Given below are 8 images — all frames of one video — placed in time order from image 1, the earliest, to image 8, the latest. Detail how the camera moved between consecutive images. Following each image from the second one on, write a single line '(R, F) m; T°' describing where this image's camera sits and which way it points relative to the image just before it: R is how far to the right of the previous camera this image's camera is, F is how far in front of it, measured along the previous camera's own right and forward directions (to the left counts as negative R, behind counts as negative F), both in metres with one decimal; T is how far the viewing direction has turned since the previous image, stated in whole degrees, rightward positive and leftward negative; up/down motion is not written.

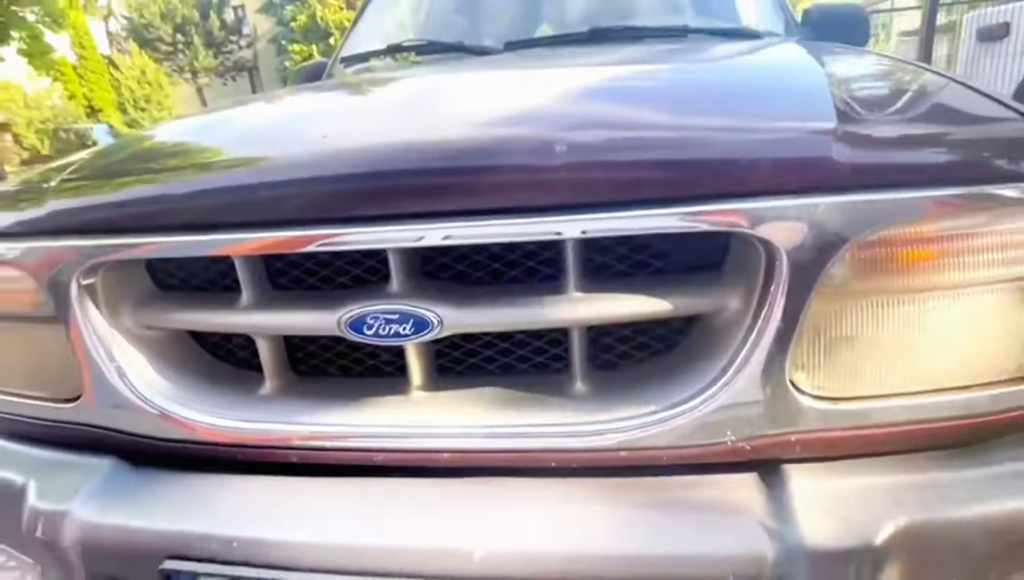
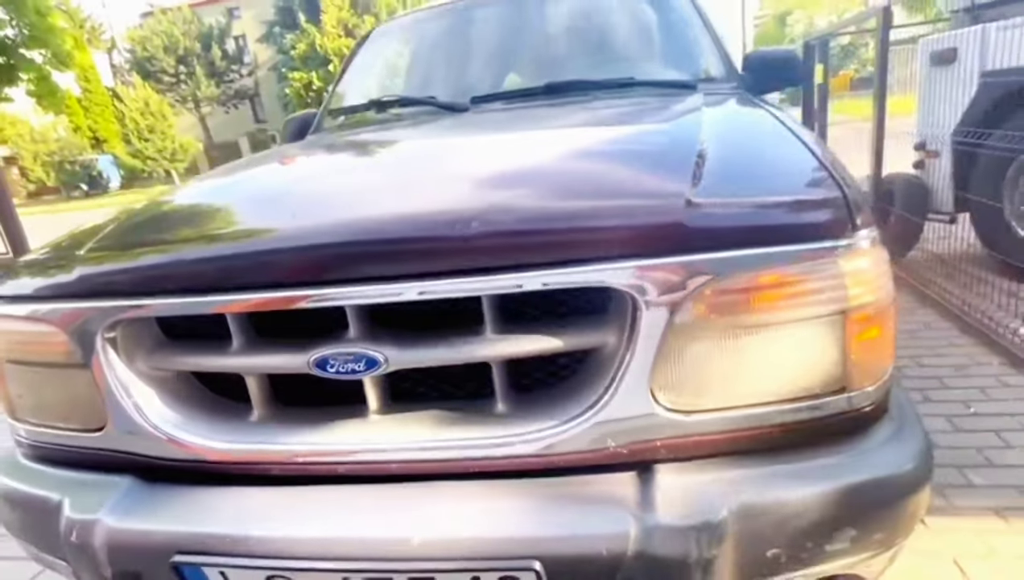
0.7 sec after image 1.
(+0.1, -0.2) m; 0°
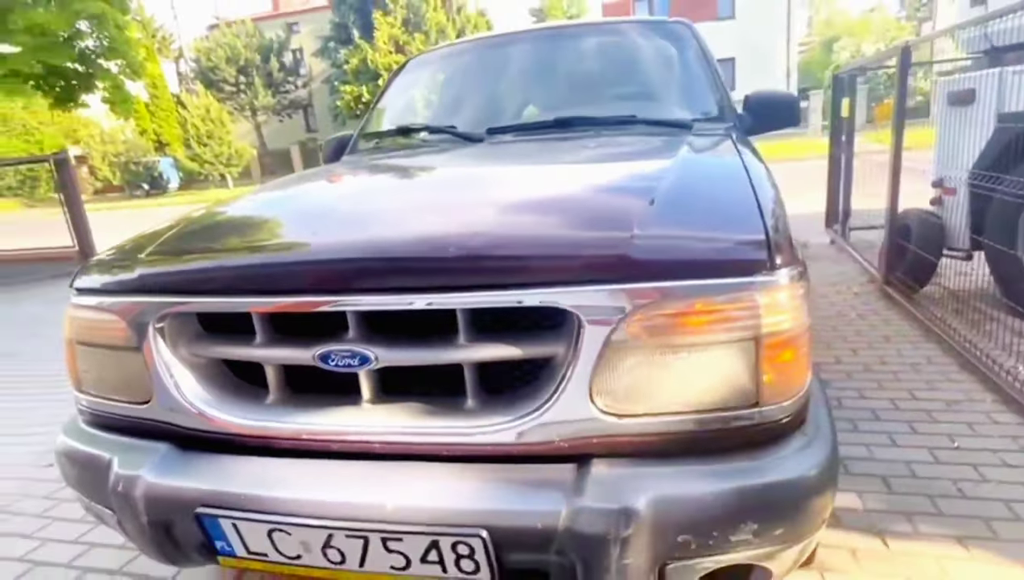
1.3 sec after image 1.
(+0.1, -0.2) m; -4°
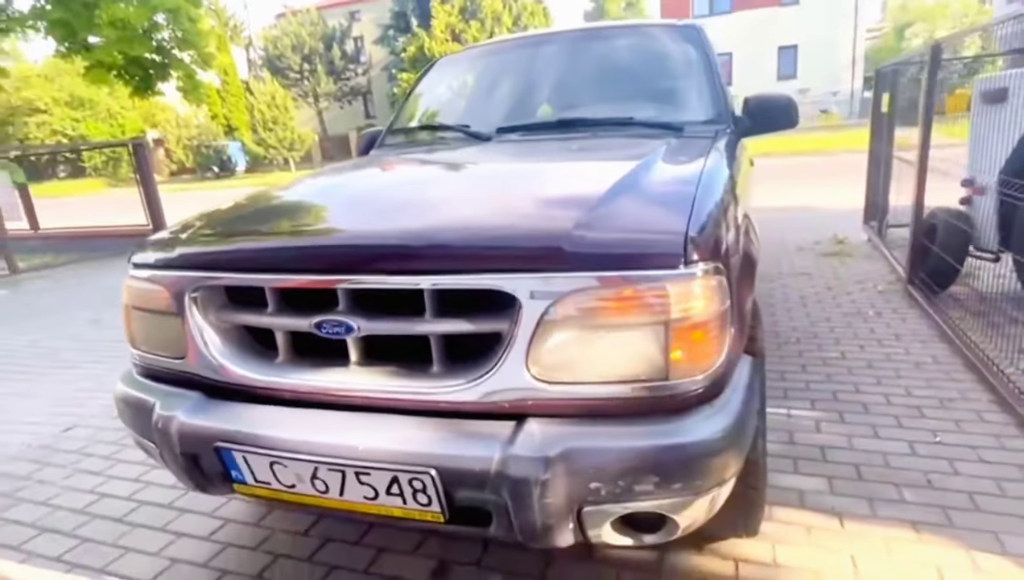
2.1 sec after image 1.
(+0.2, -0.2) m; -5°
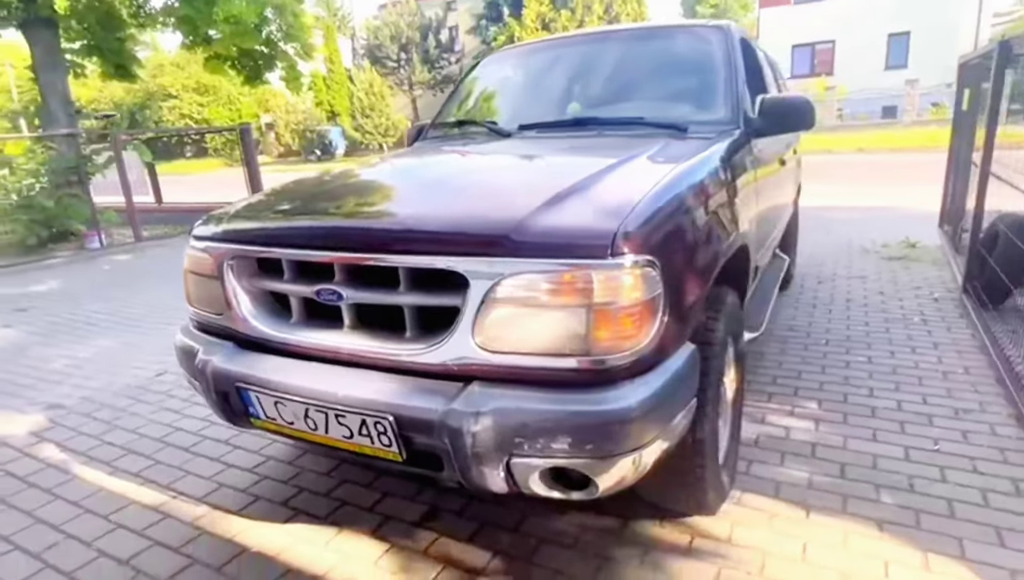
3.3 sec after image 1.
(+0.4, -0.2) m; -8°
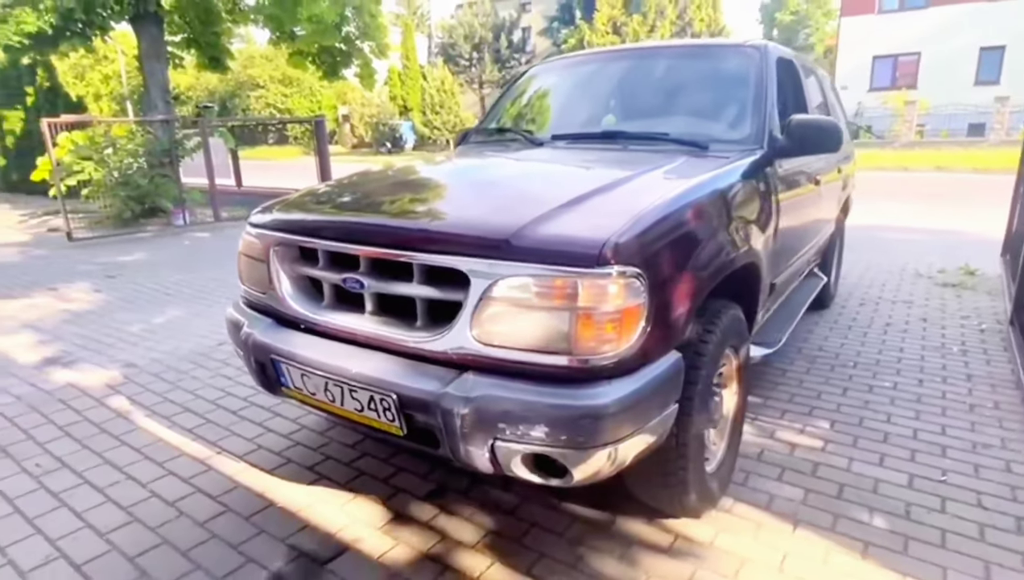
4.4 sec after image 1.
(+0.2, -0.2) m; -6°
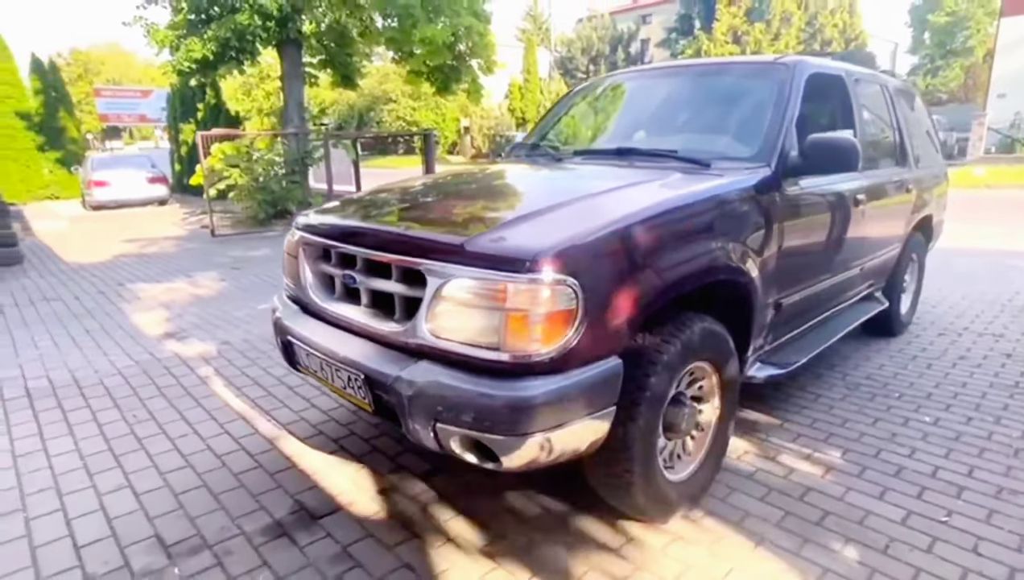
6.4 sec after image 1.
(+0.6, -0.2) m; -11°
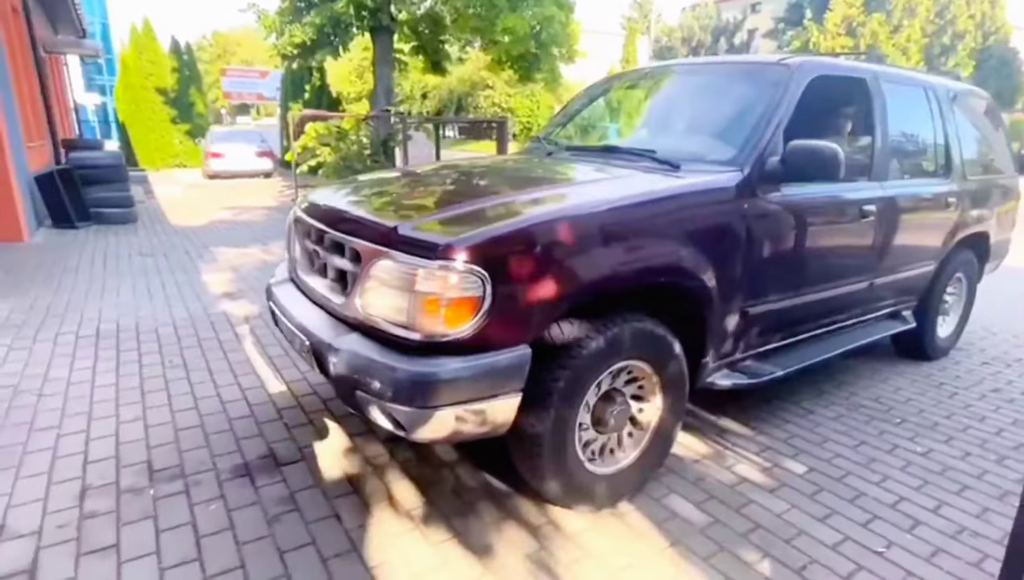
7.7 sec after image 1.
(+0.6, -0.1) m; -9°
